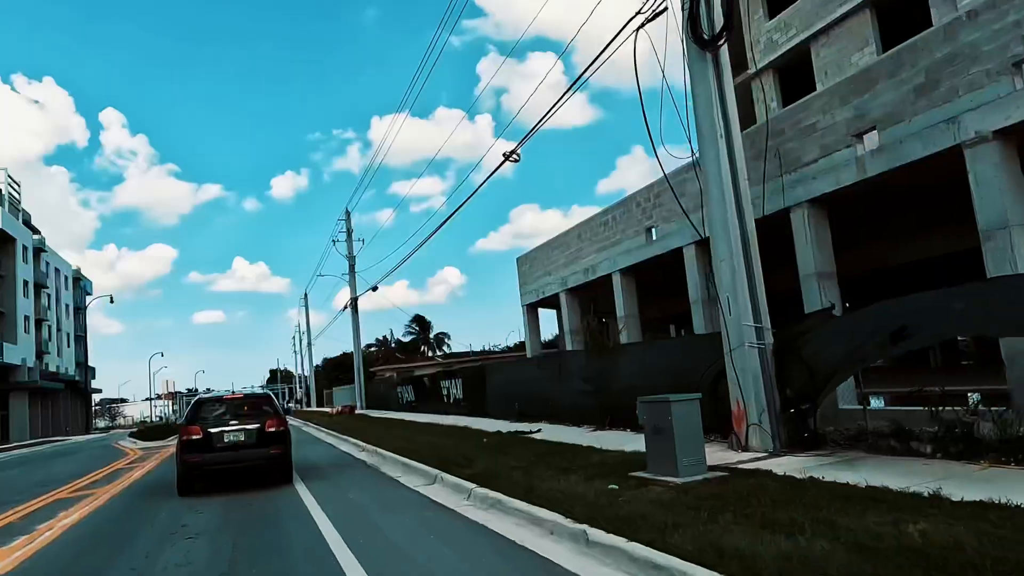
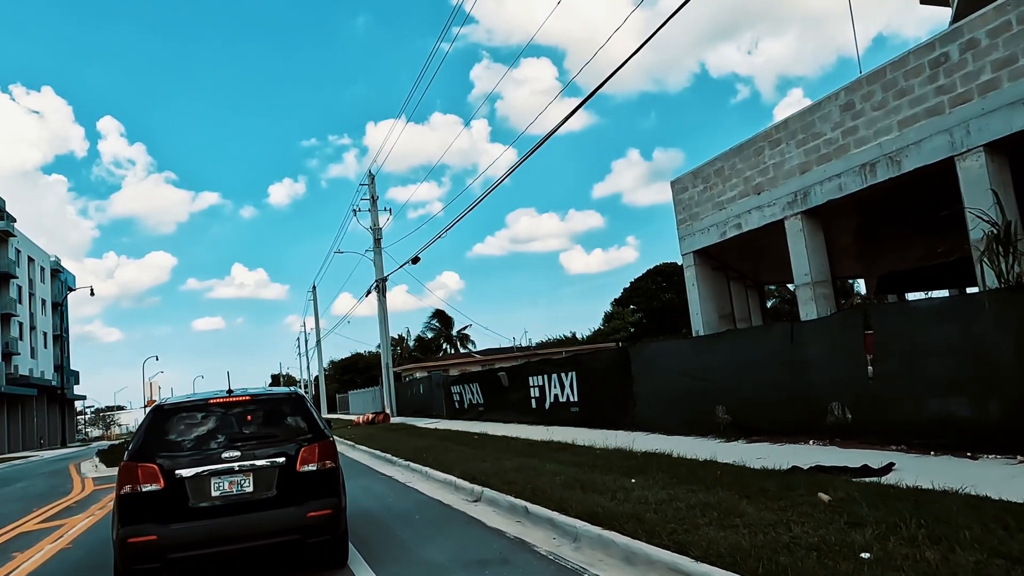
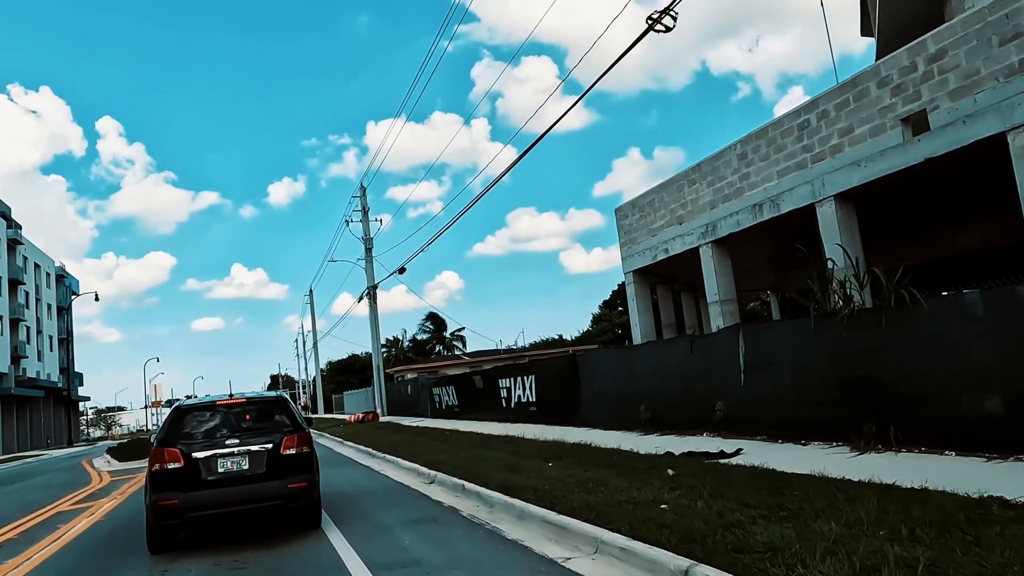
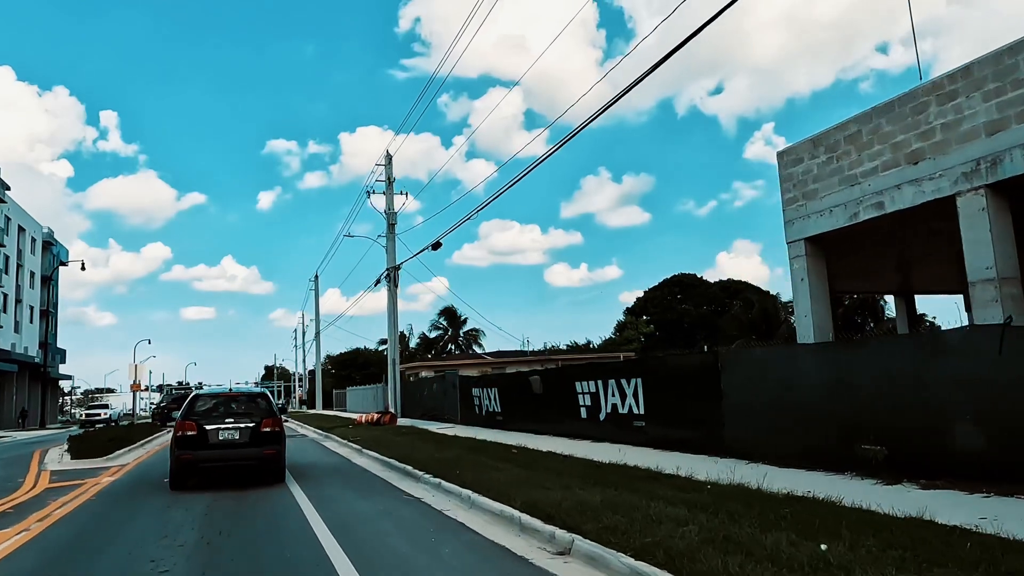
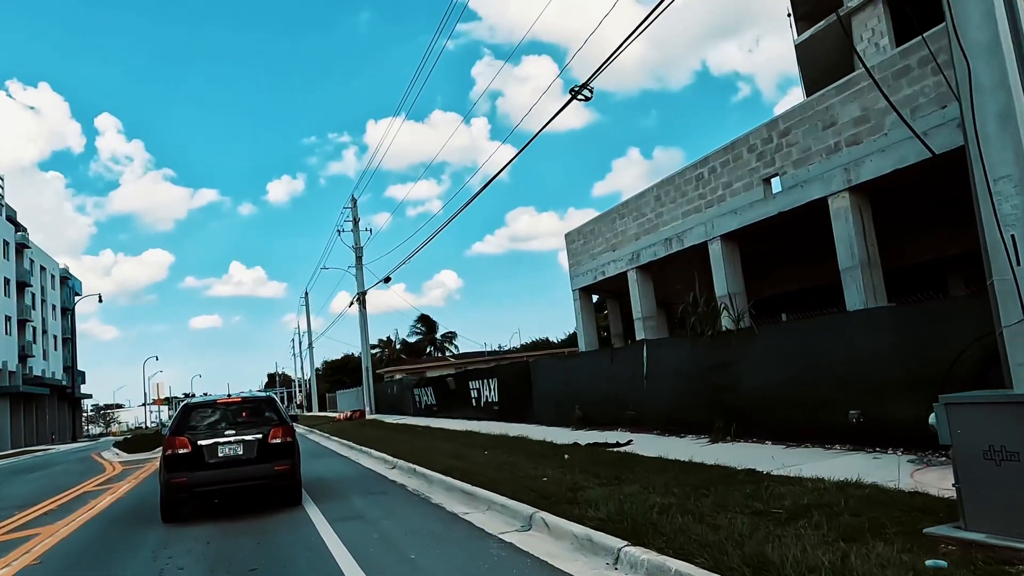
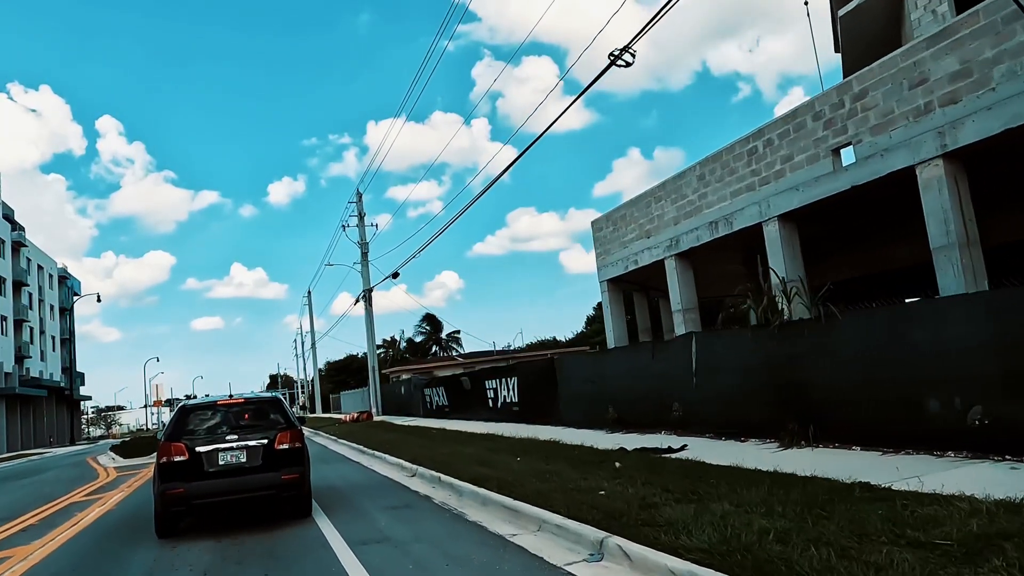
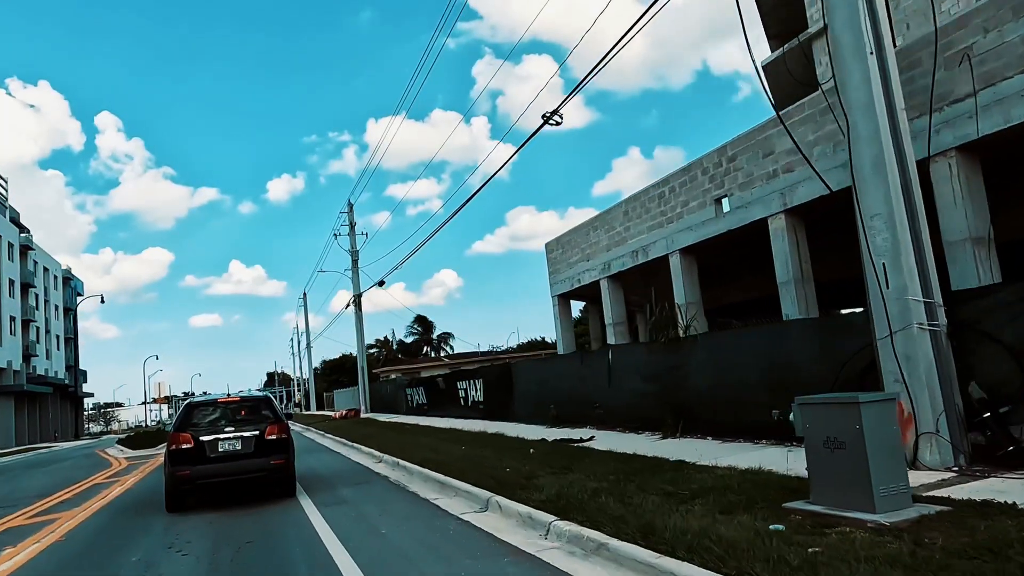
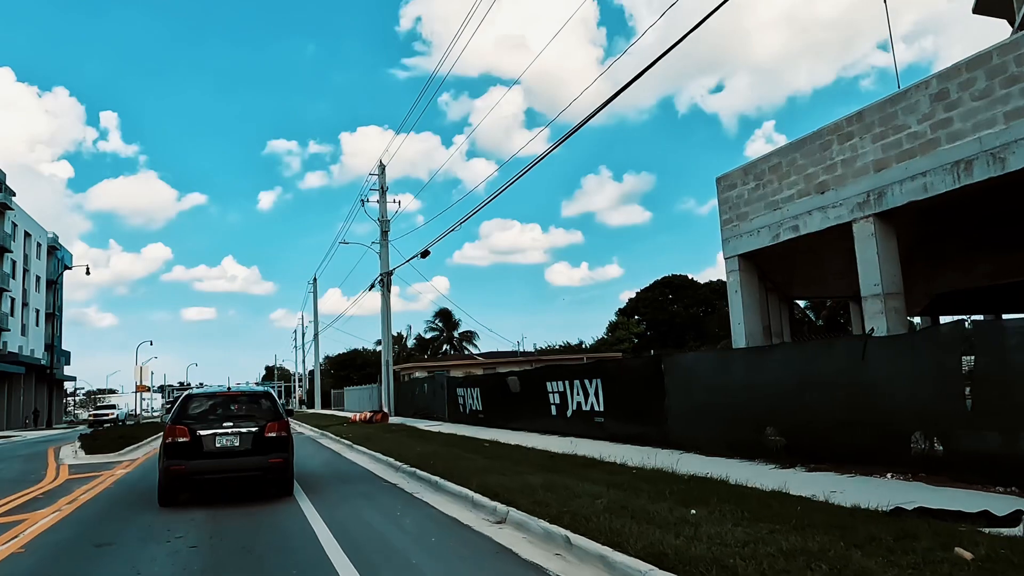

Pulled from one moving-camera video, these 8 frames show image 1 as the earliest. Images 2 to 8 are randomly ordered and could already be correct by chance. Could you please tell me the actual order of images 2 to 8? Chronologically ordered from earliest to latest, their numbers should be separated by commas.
7, 5, 6, 3, 2, 8, 4
